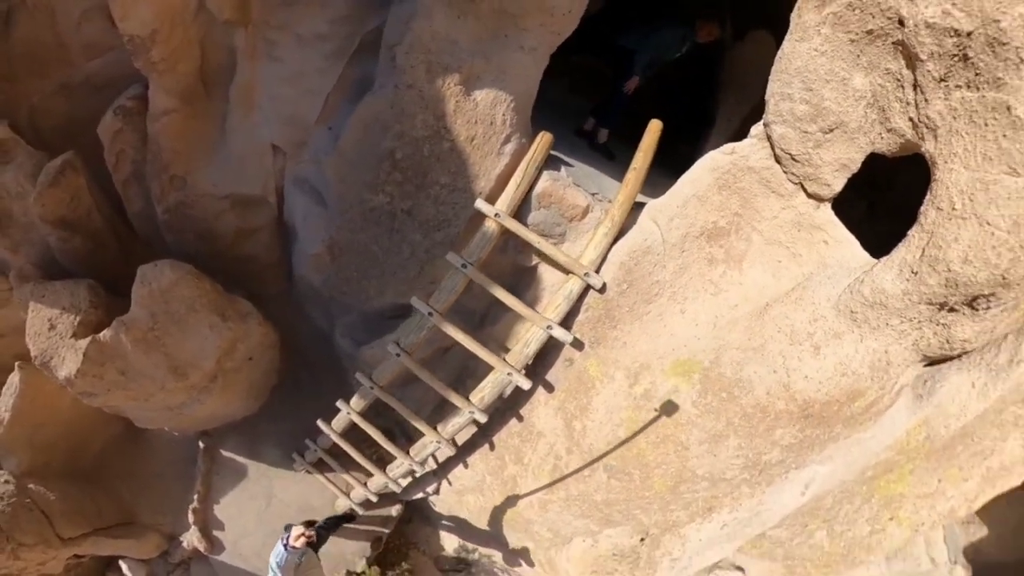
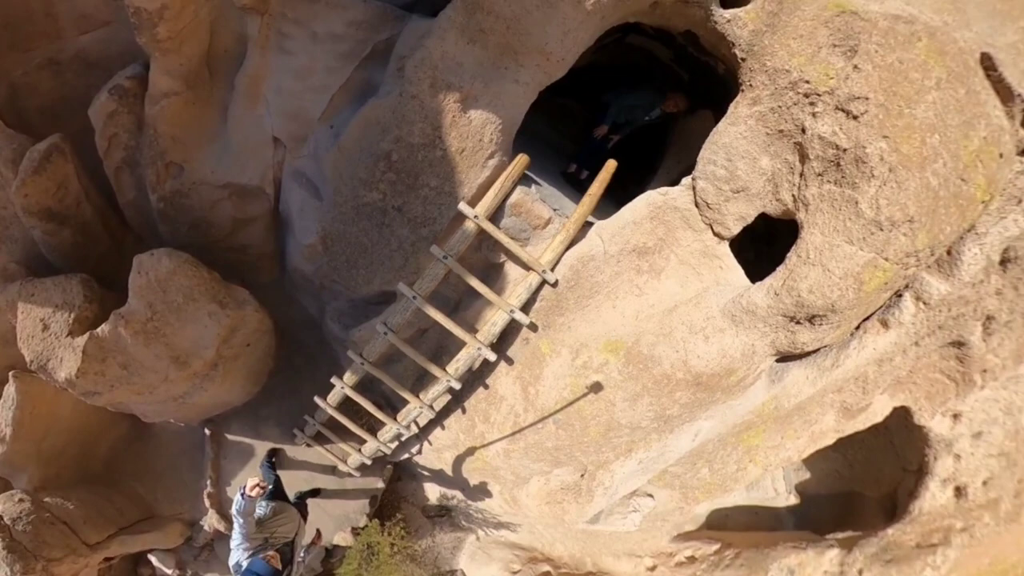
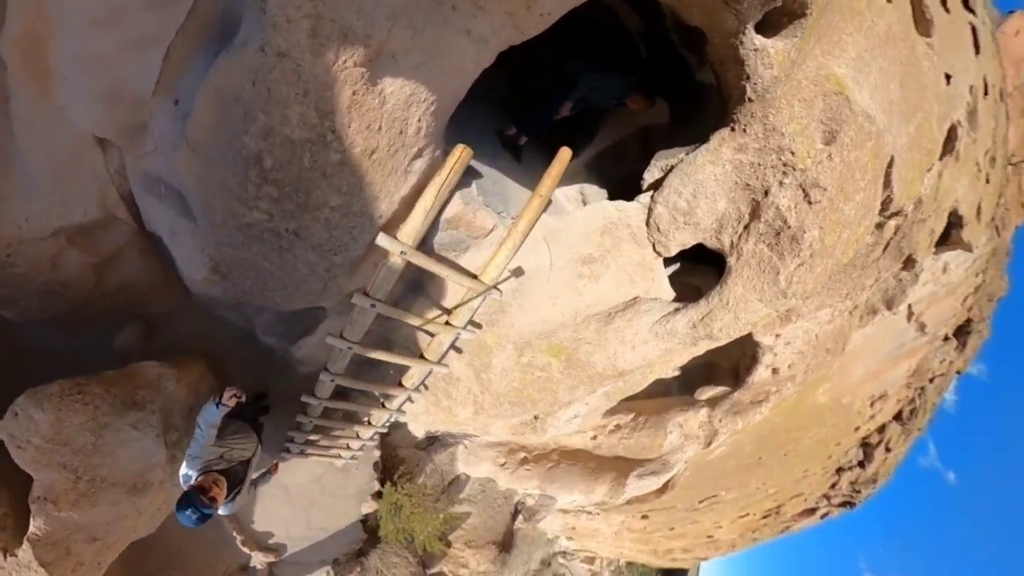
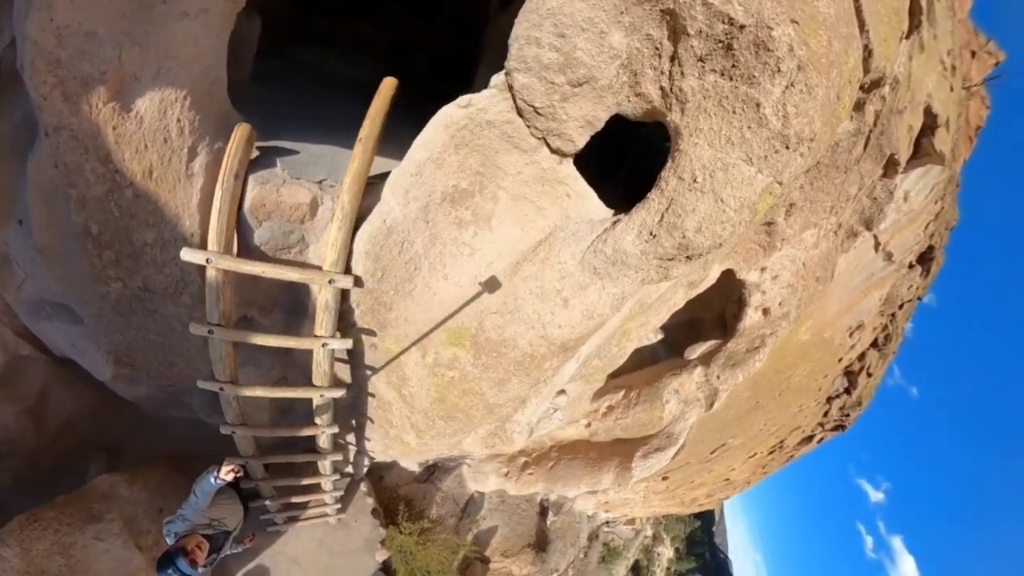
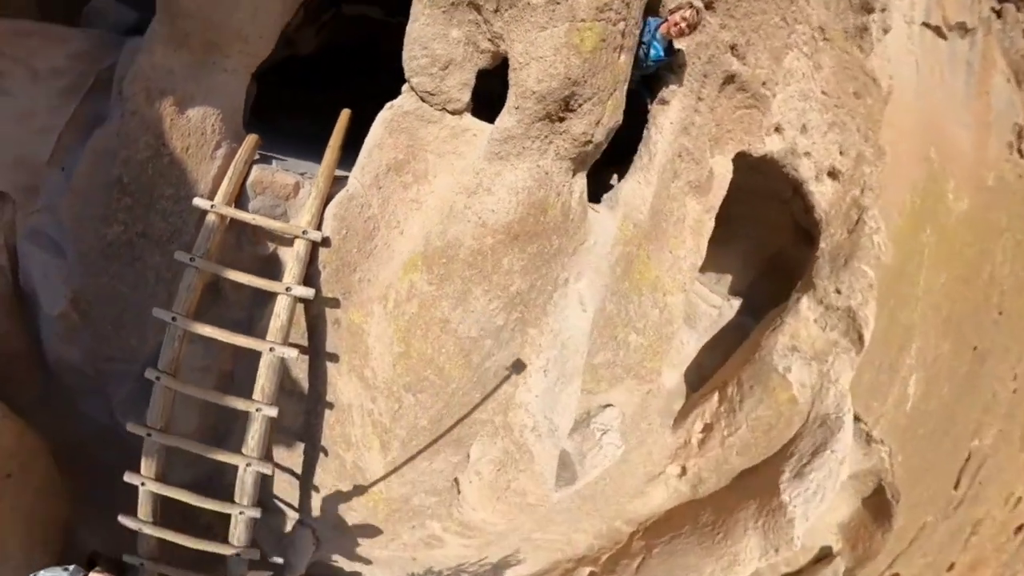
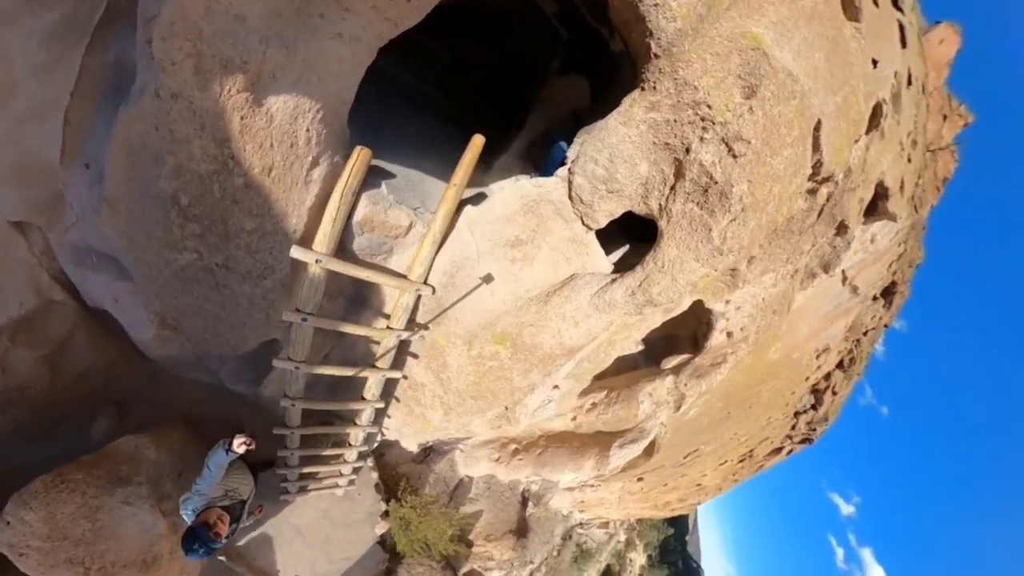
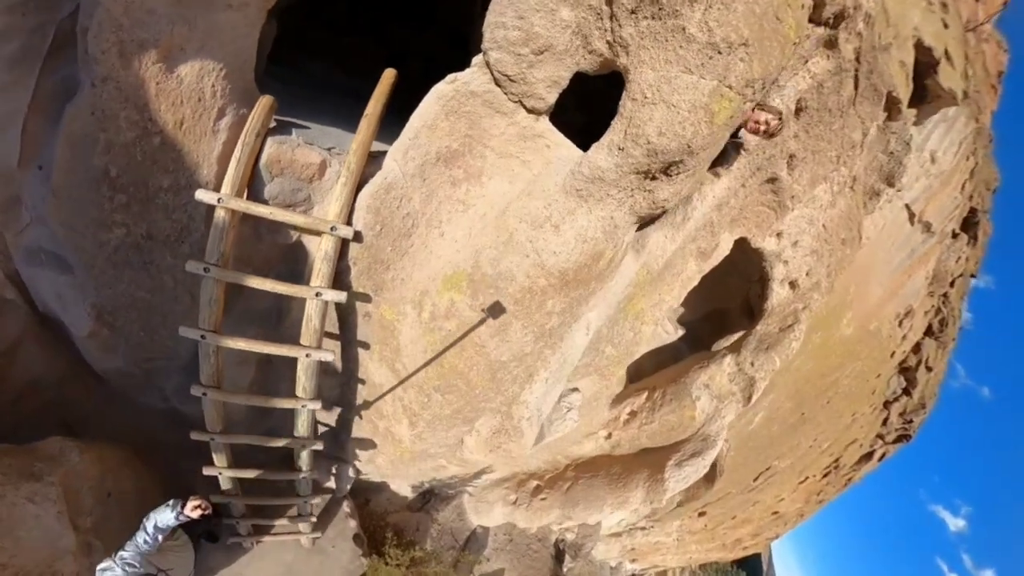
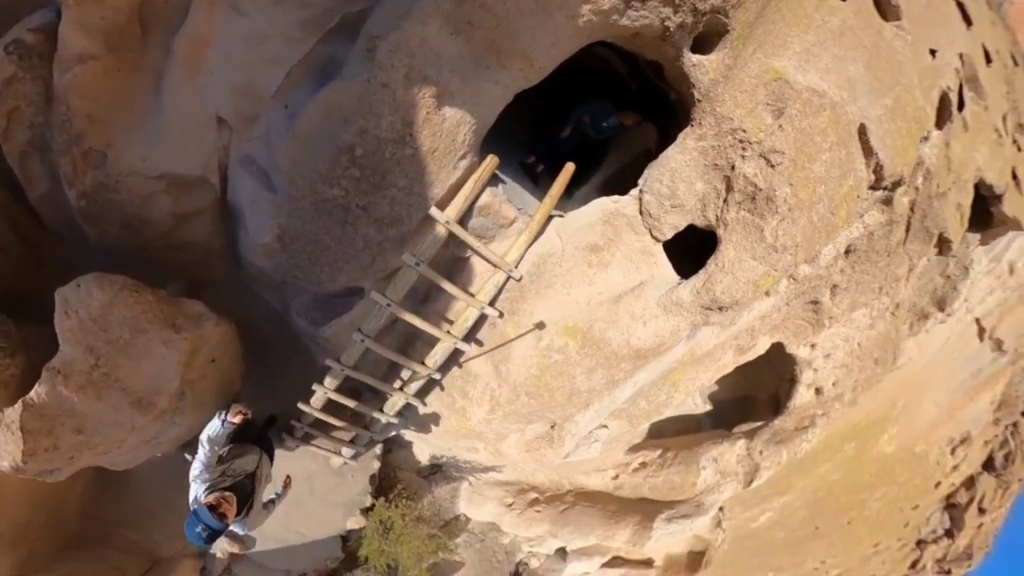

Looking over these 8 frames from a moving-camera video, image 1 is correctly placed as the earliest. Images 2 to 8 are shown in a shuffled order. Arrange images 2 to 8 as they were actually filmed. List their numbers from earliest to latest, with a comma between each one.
2, 8, 3, 6, 4, 7, 5
